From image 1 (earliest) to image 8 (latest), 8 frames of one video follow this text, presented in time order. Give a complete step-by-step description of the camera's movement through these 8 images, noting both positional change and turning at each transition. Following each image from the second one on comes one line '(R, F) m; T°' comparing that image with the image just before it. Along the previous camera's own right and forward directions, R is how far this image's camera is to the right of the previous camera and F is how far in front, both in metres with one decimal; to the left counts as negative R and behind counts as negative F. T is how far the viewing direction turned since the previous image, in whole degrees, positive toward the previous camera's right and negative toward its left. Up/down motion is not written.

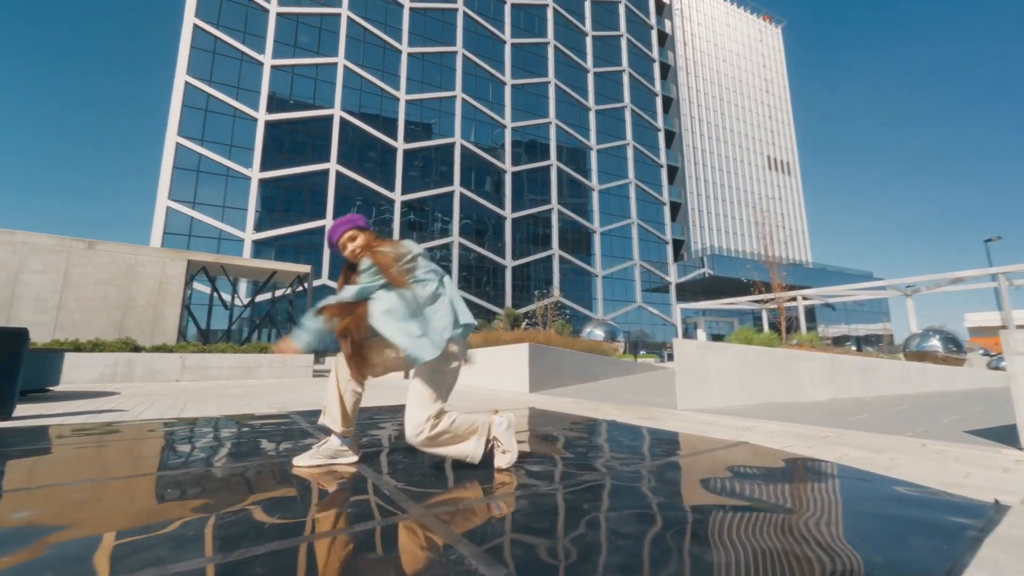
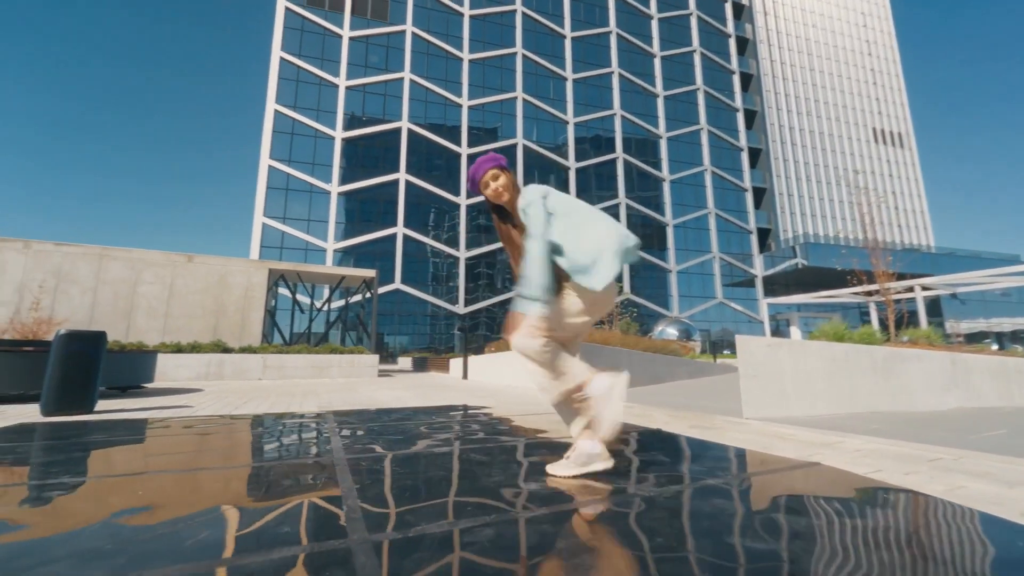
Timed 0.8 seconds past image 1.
(+0.6, +0.5) m; -10°
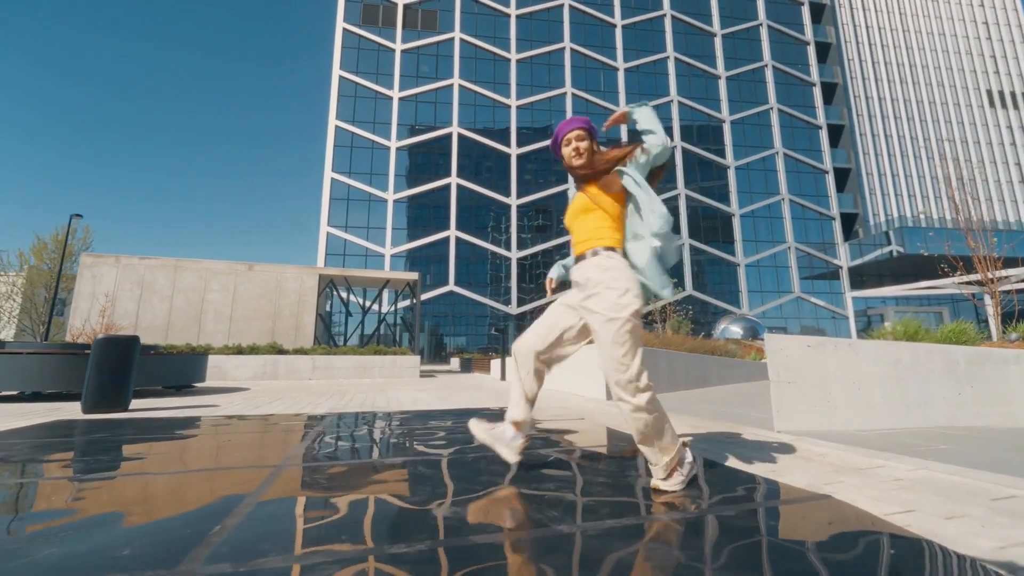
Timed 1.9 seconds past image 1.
(+0.9, +0.5) m; -9°
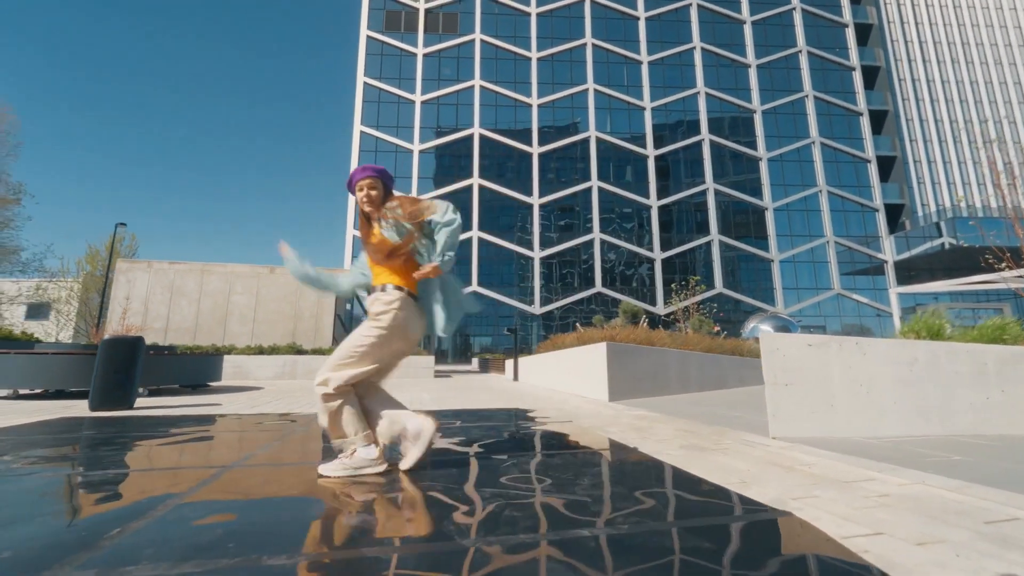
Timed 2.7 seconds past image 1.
(+0.6, +0.2) m; -4°
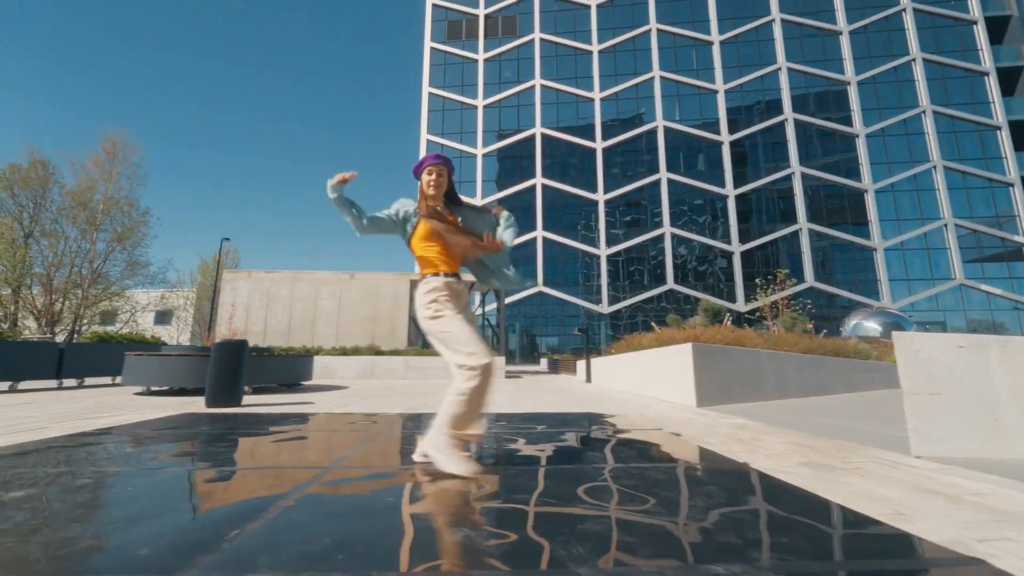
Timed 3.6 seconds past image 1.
(-0.1, +0.1) m; -9°
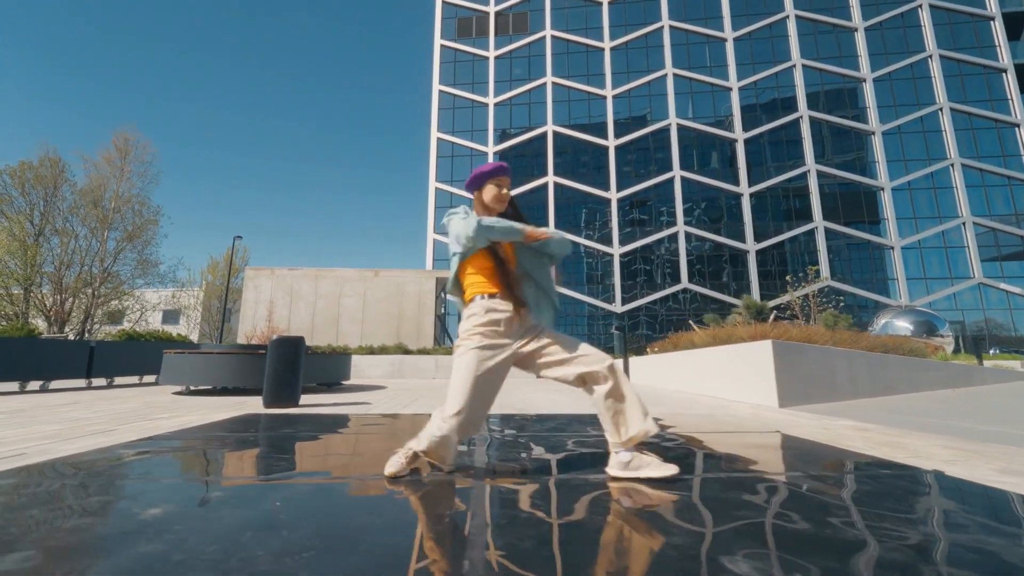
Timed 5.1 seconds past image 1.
(-1.1, +0.2) m; 0°
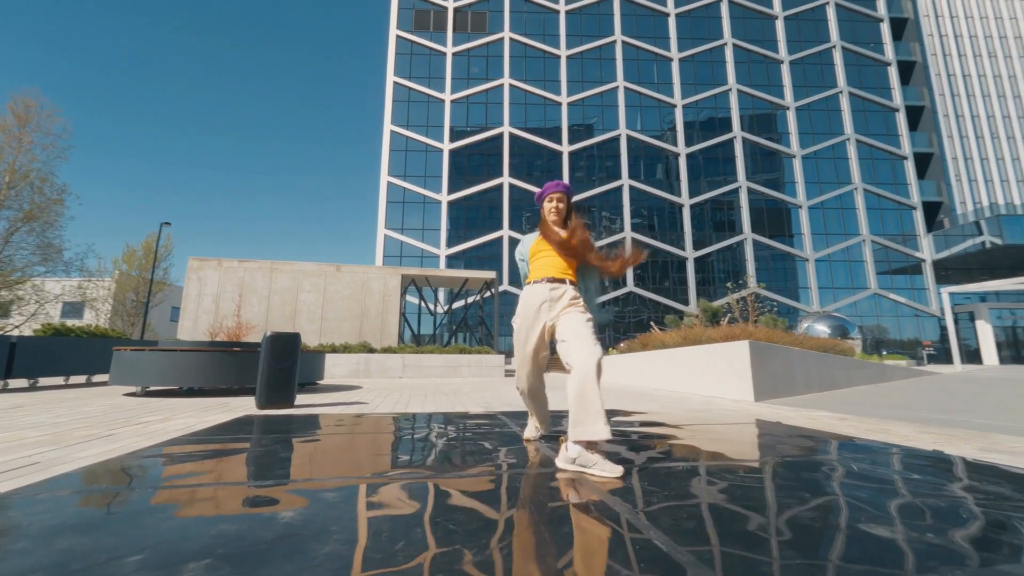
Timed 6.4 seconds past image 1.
(-1.3, -0.2) m; +9°
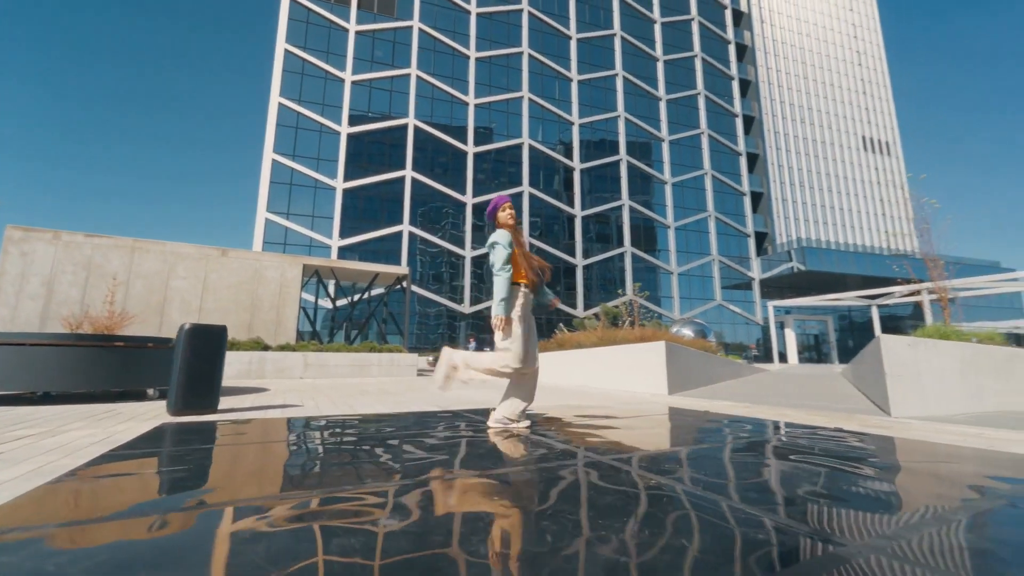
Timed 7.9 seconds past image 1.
(-1.5, +0.2) m; +16°
